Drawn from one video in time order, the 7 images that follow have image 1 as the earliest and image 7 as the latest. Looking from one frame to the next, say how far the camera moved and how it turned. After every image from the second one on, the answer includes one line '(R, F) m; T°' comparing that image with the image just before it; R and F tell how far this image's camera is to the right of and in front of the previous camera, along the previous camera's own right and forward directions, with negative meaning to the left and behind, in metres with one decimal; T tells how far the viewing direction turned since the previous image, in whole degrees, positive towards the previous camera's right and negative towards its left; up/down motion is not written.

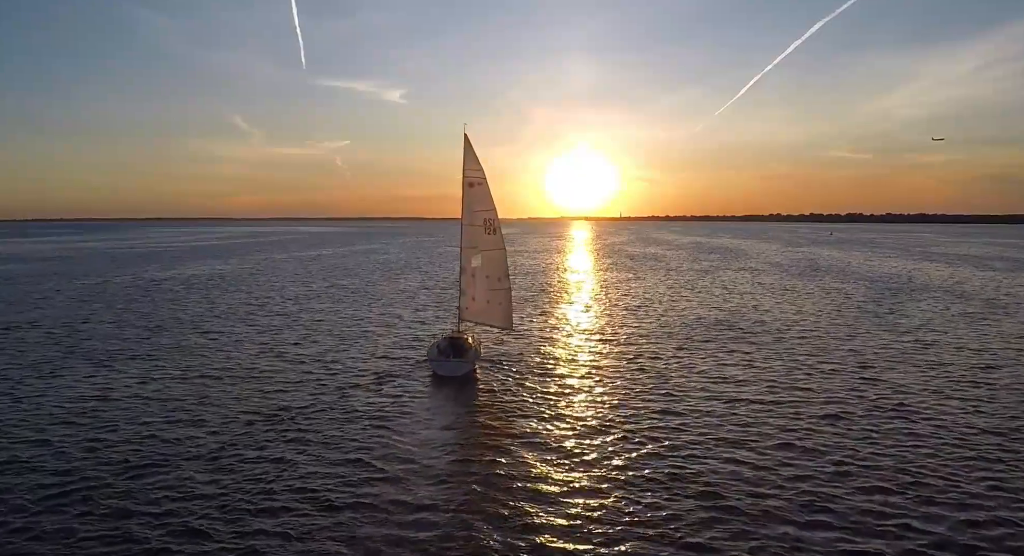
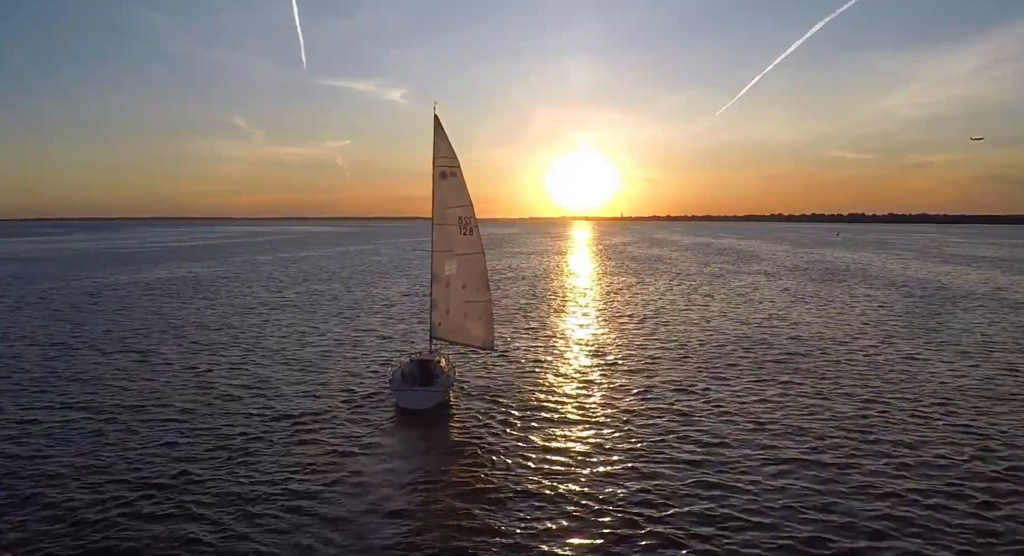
(+0.8, +5.6) m; 0°
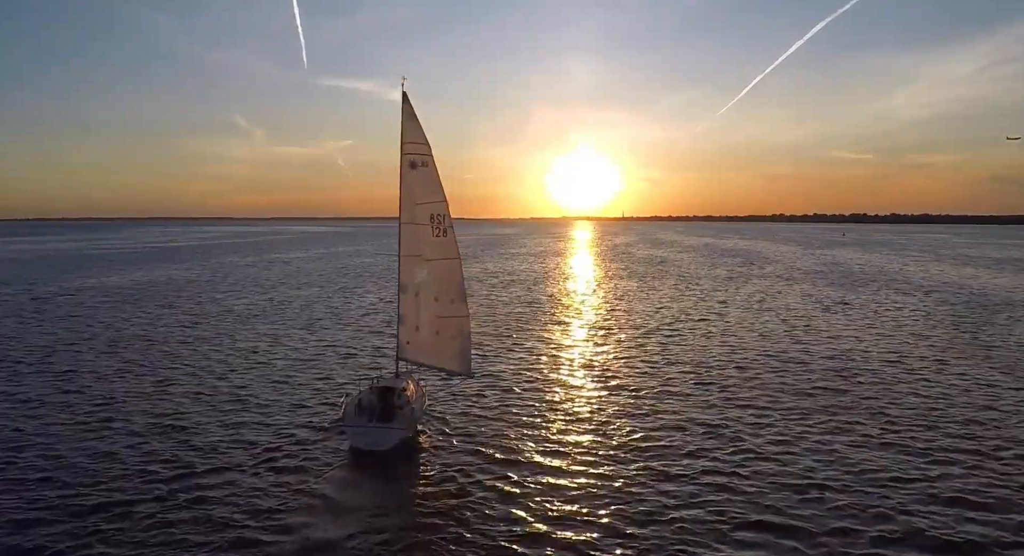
(+0.6, +4.4) m; 0°
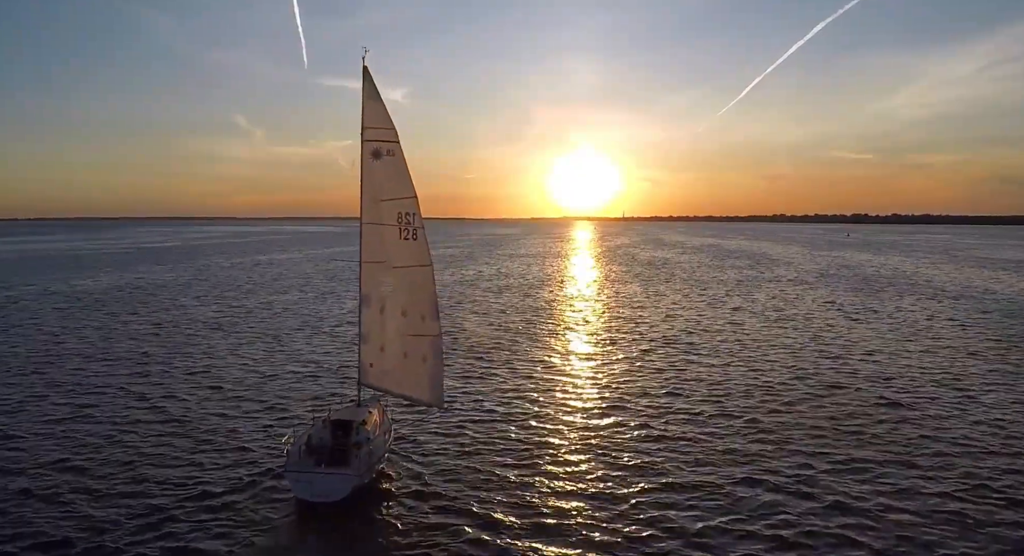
(+0.5, +3.6) m; 0°
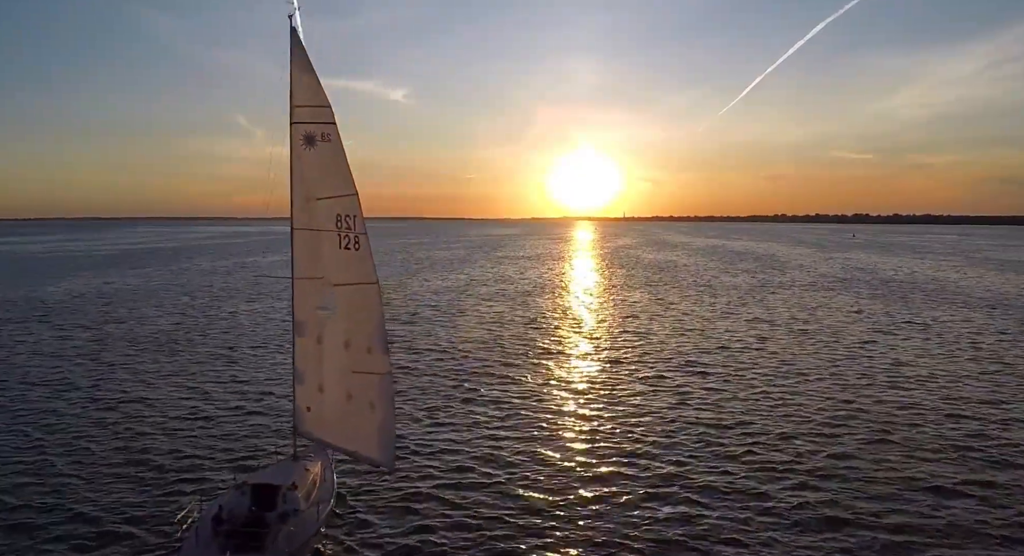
(+0.5, +4.0) m; 0°
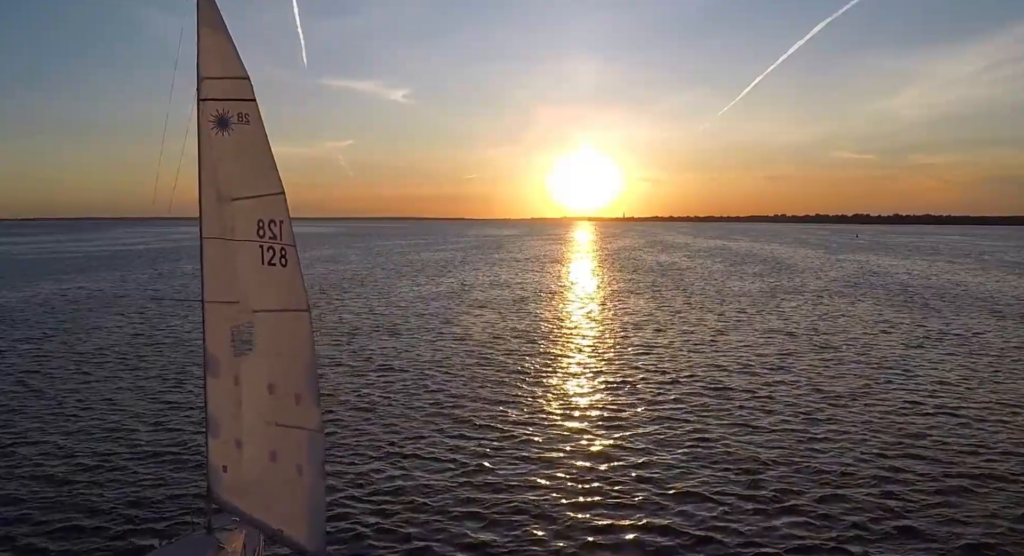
(+0.4, +3.1) m; 0°
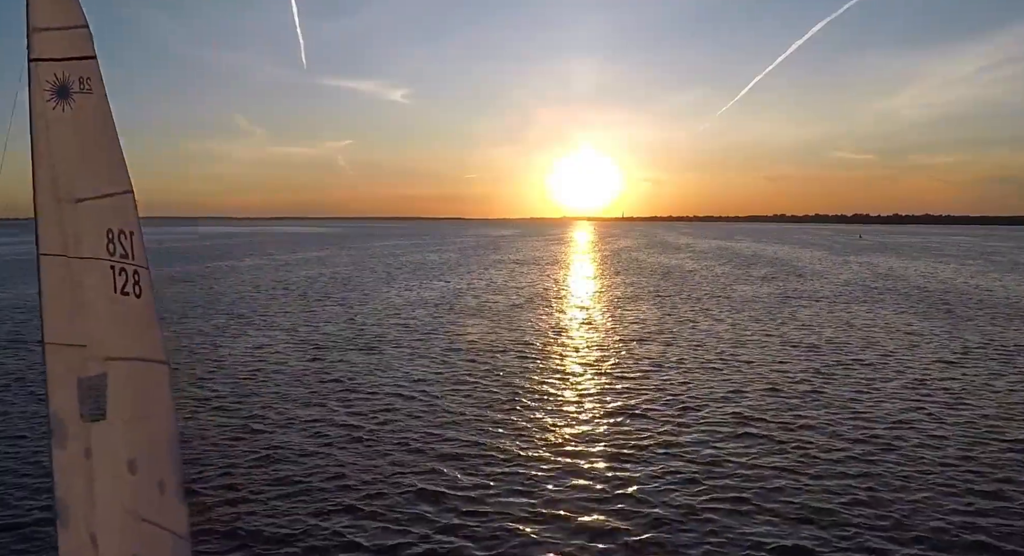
(+0.4, +3.0) m; 0°
